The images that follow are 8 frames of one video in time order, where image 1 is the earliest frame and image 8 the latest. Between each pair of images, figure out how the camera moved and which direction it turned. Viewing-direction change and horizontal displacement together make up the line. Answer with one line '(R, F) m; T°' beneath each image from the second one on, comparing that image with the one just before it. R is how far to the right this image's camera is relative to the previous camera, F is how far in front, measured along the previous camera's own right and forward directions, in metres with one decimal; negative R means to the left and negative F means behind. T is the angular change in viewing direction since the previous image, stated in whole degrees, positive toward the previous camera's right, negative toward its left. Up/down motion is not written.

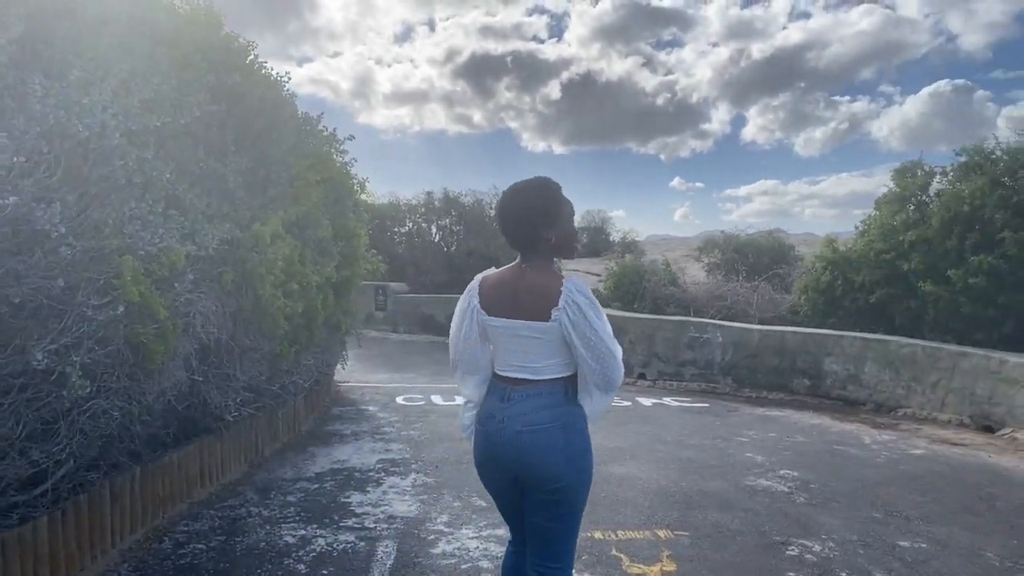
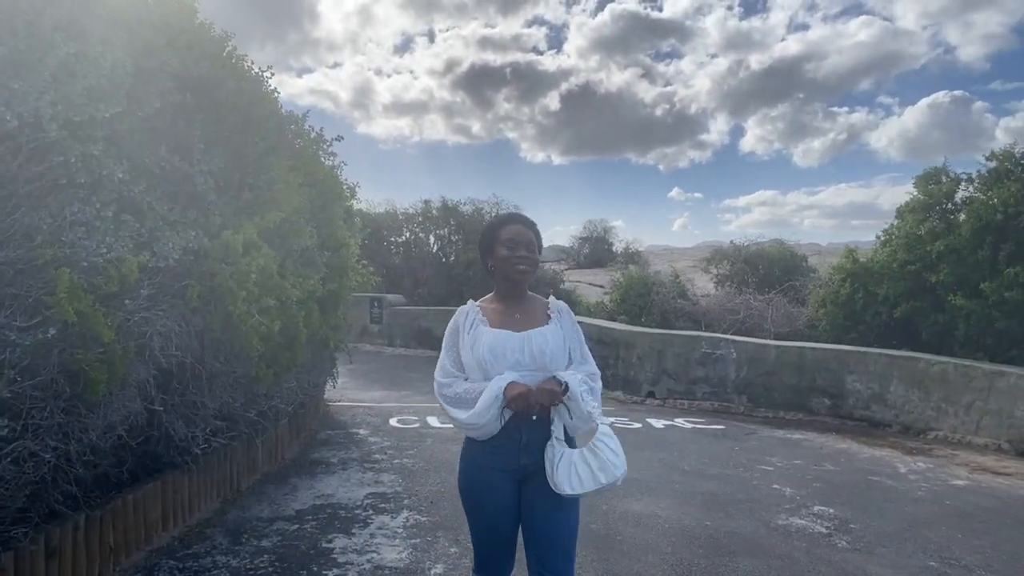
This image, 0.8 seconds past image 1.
(0.0, +0.6) m; 0°
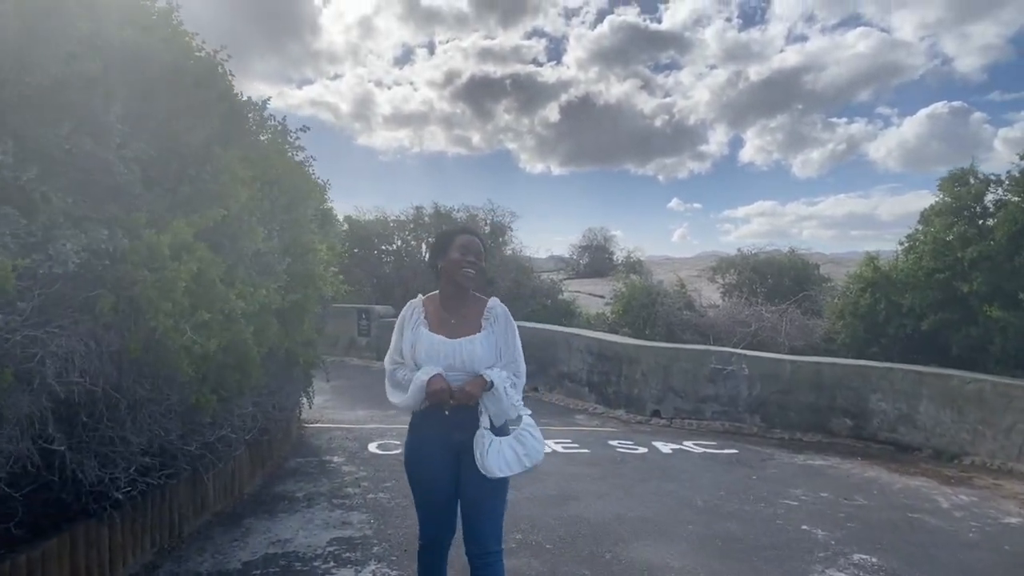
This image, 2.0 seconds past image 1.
(+0.1, +0.8) m; 0°
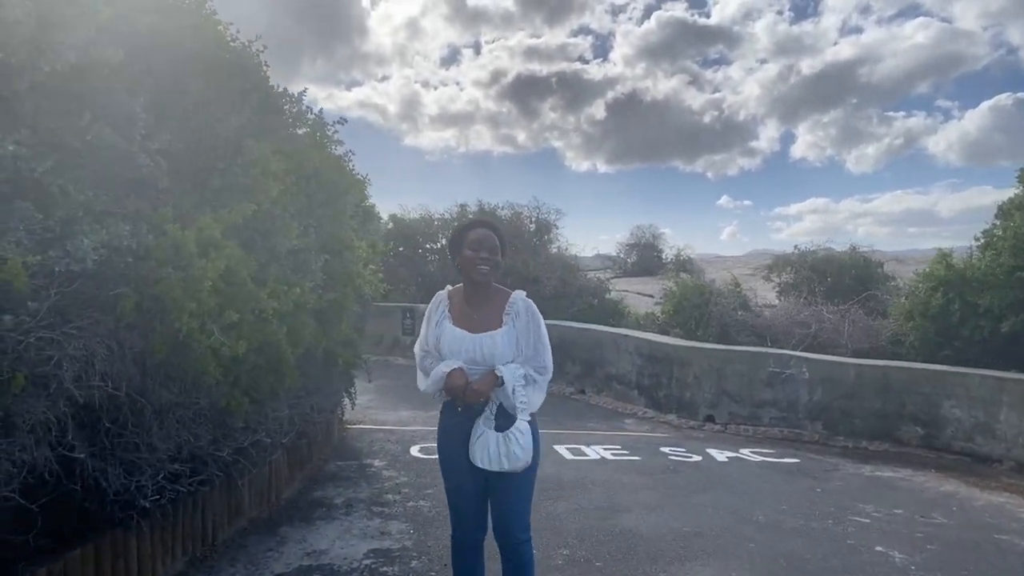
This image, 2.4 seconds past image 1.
(0.0, +0.3) m; -4°
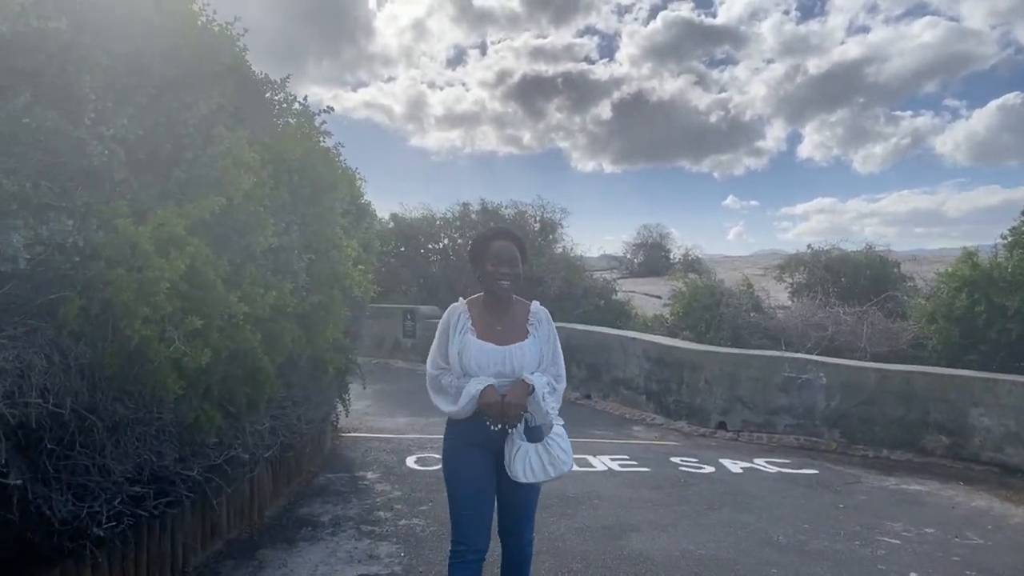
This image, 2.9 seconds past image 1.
(0.0, +0.4) m; 0°
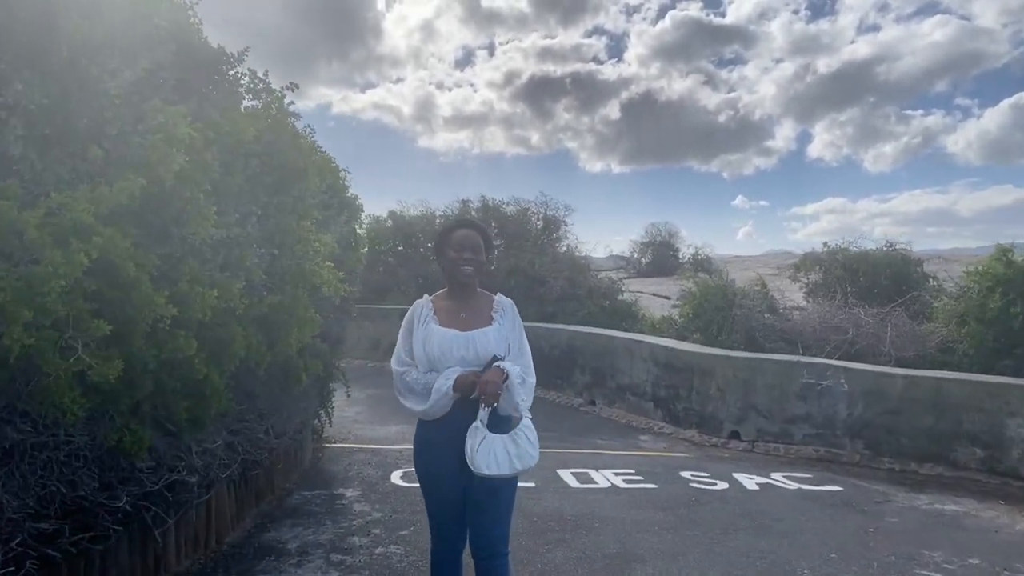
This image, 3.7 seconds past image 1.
(+0.1, +0.6) m; -1°
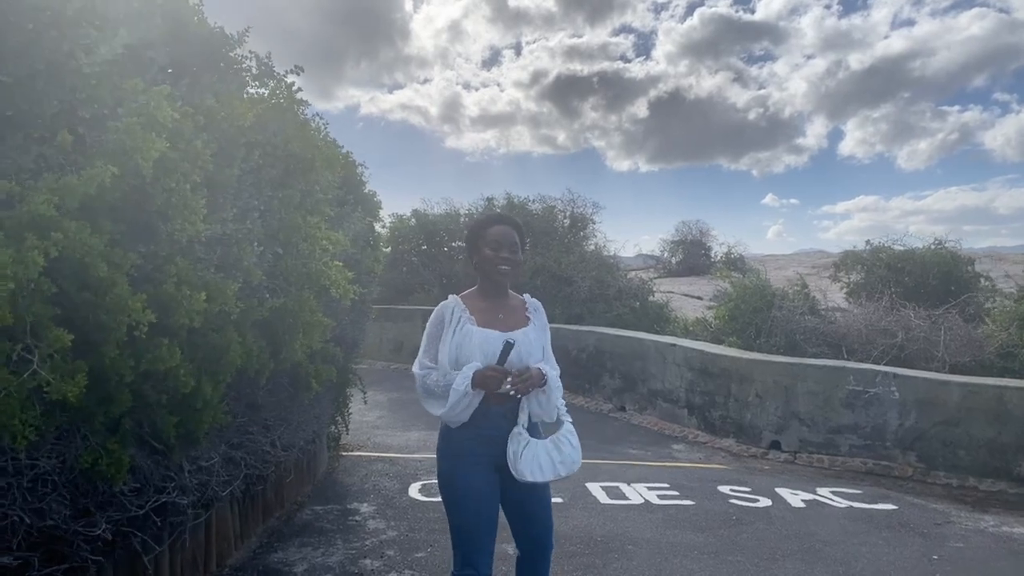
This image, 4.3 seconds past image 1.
(0.0, +0.4) m; -2°
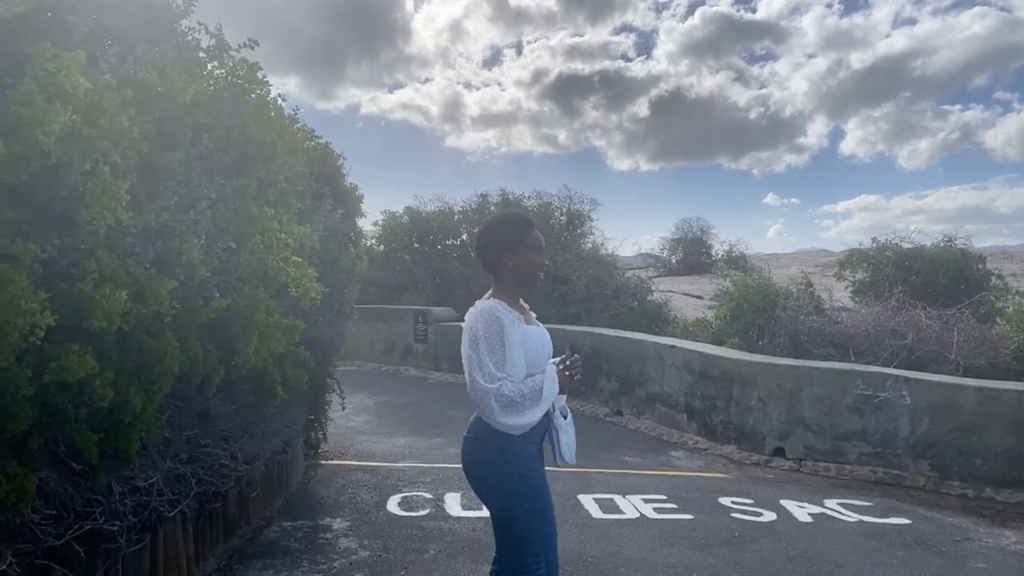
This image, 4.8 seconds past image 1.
(+0.1, +0.4) m; 0°
